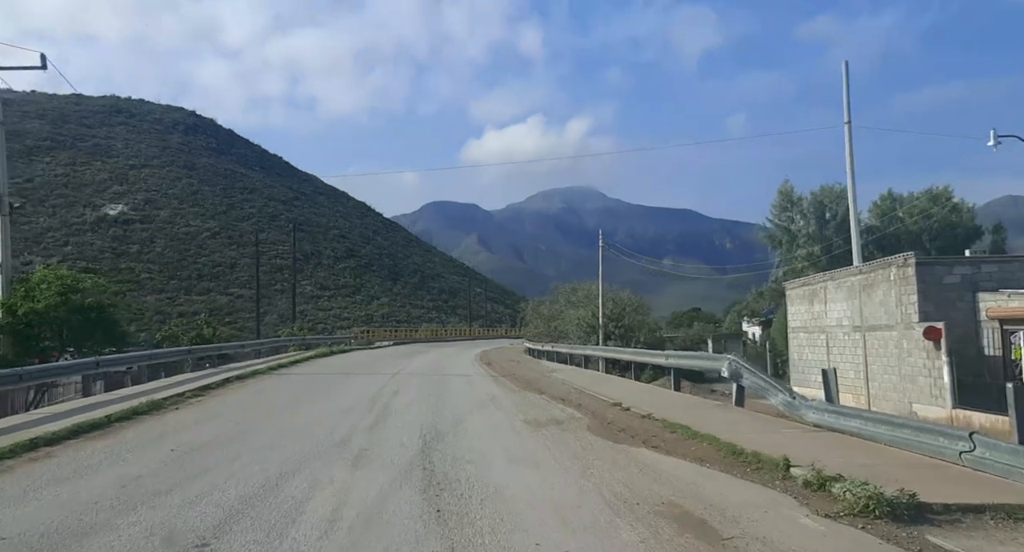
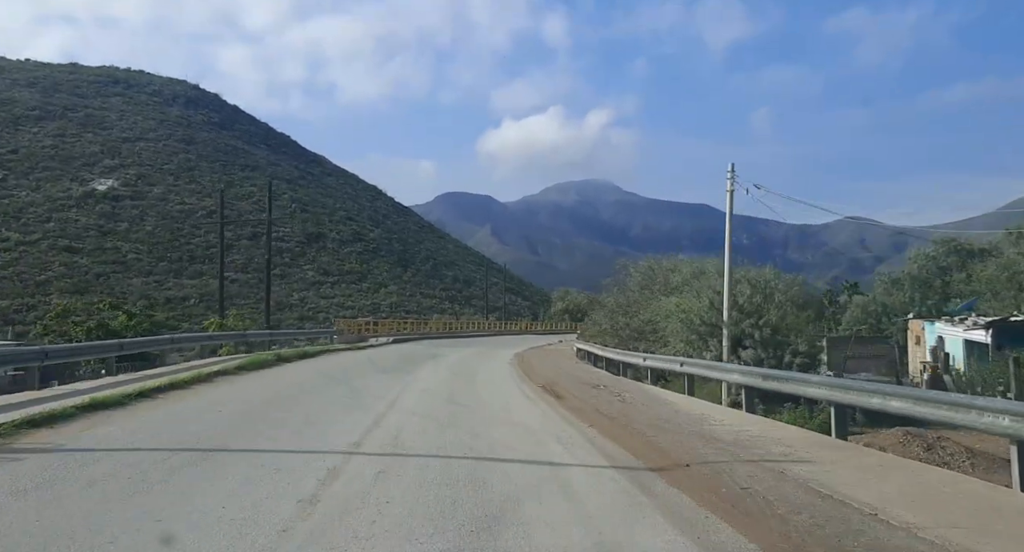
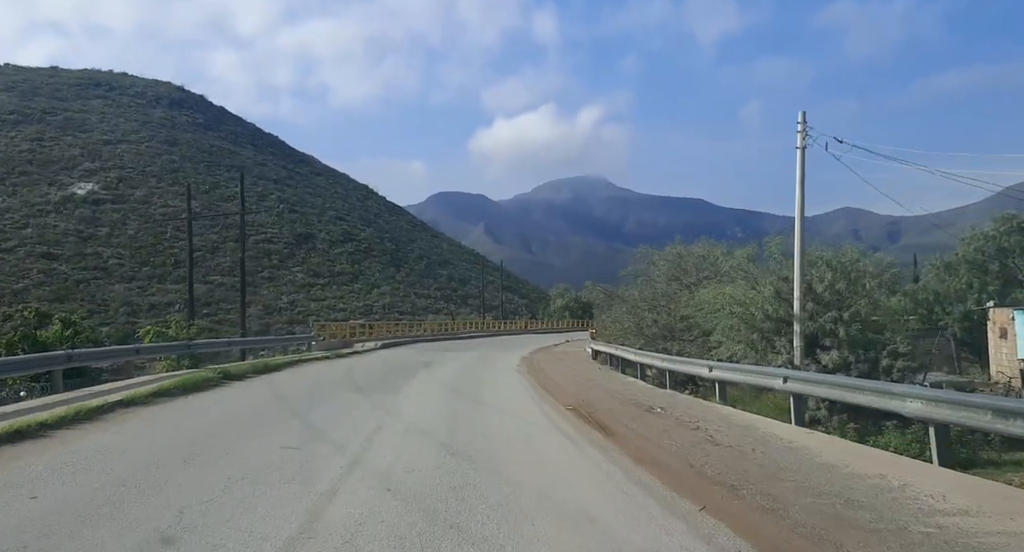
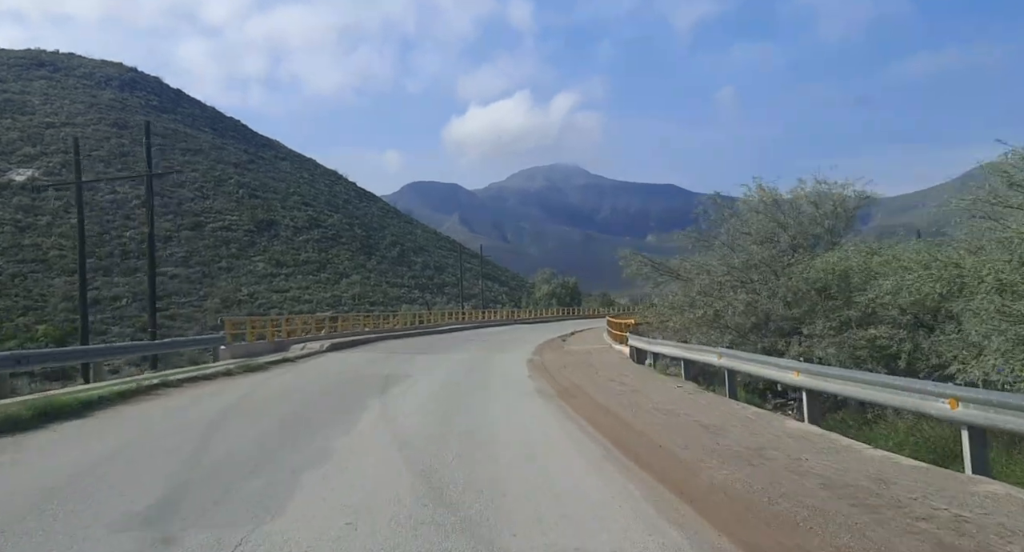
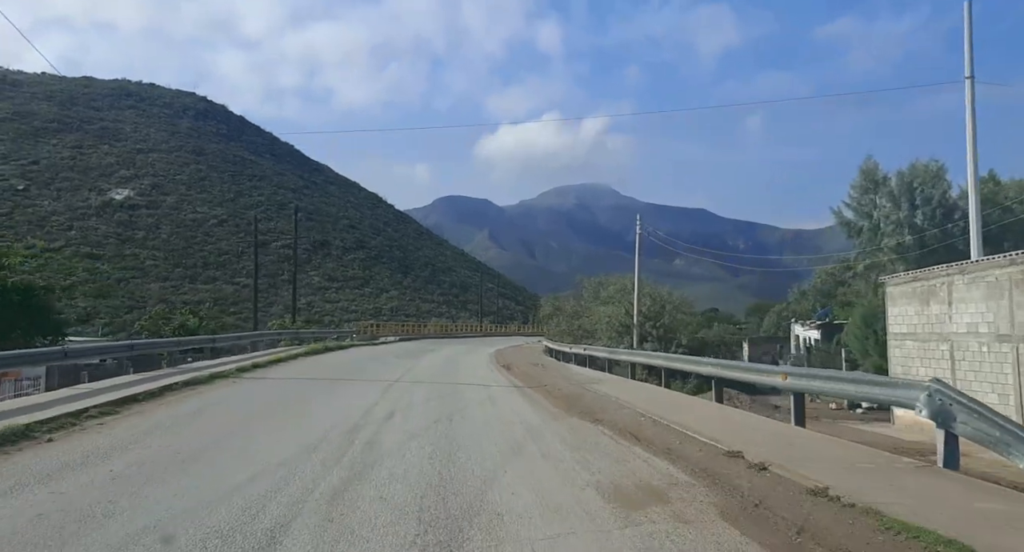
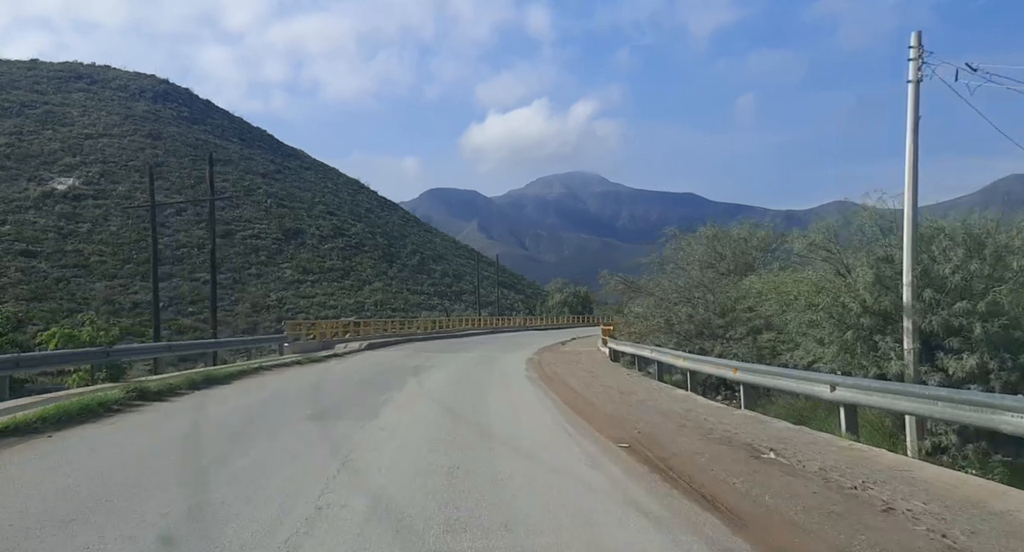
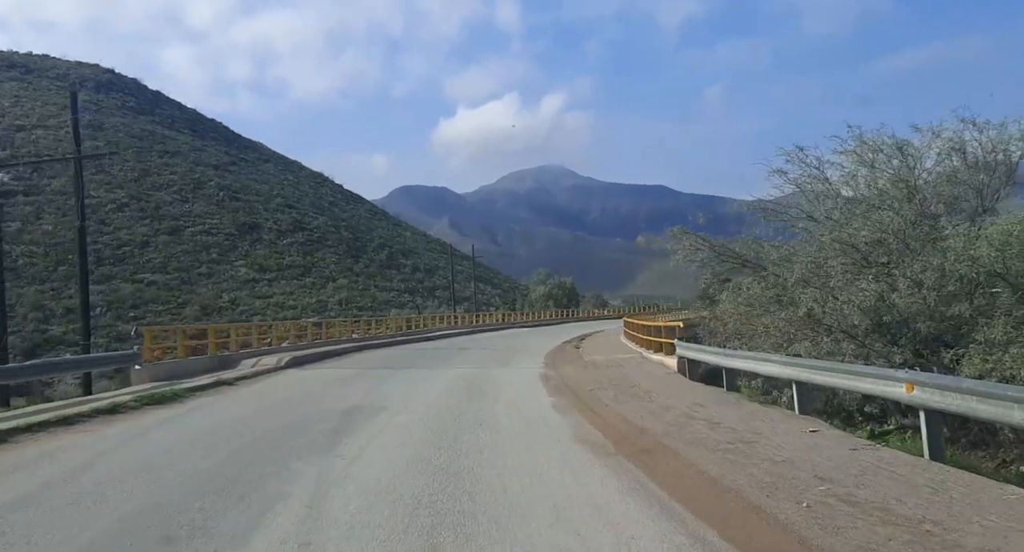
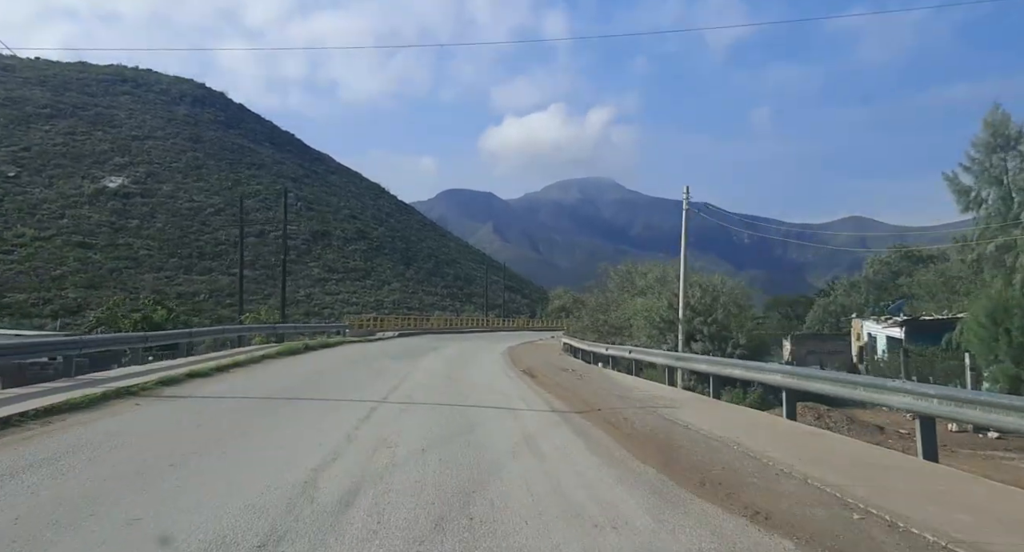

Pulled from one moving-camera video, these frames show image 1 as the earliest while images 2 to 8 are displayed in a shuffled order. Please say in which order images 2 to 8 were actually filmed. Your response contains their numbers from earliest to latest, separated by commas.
5, 8, 2, 3, 6, 4, 7
